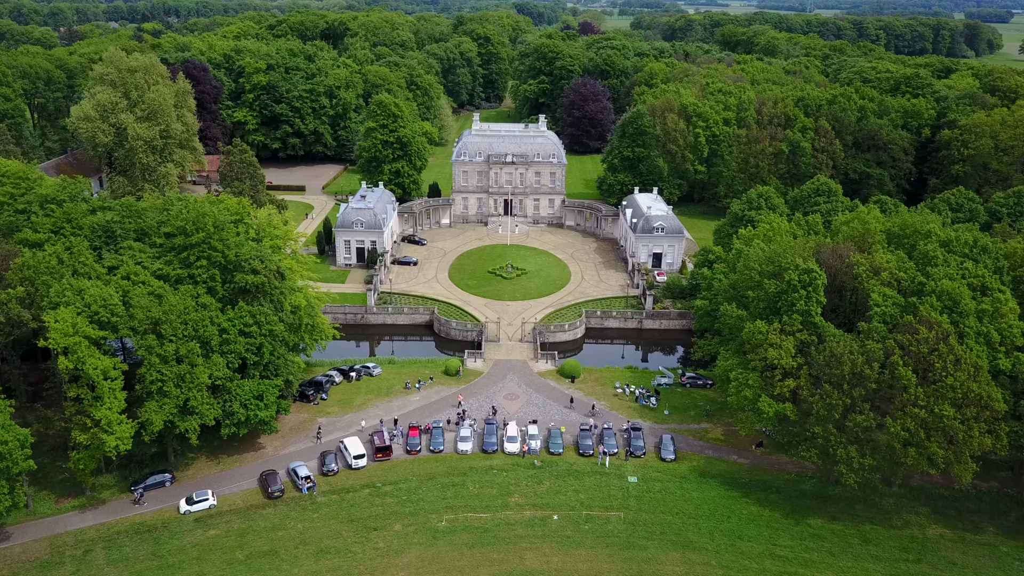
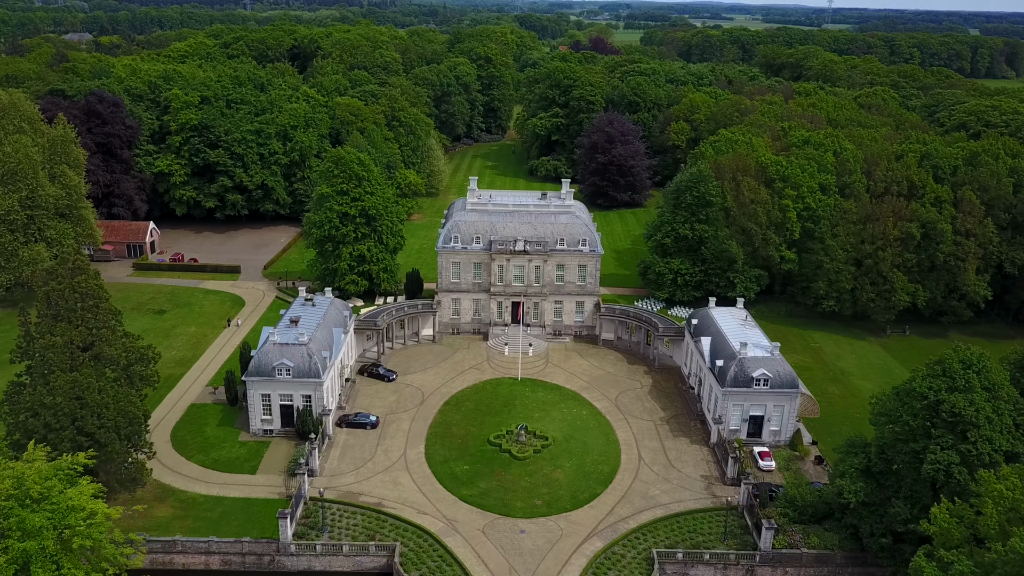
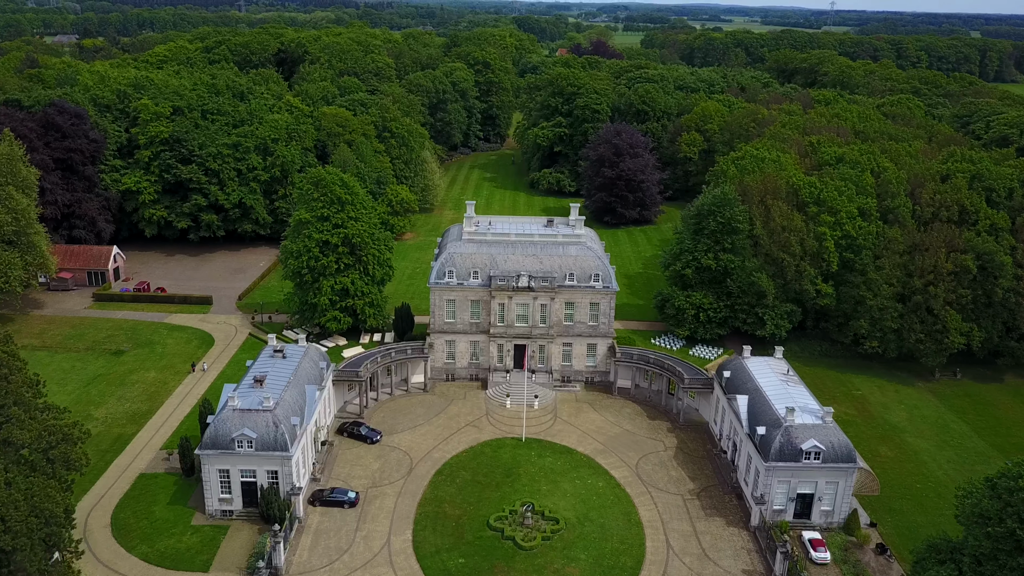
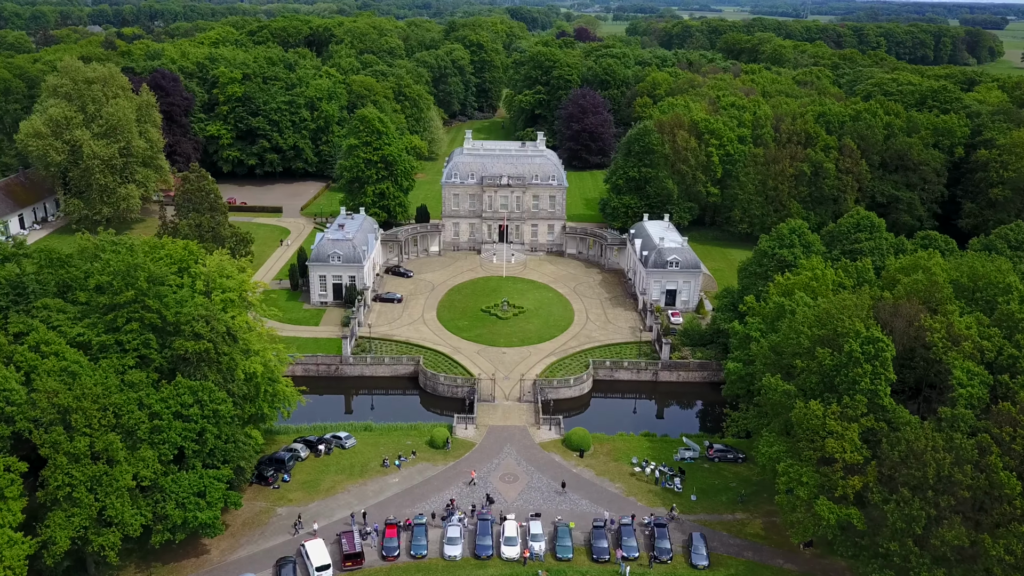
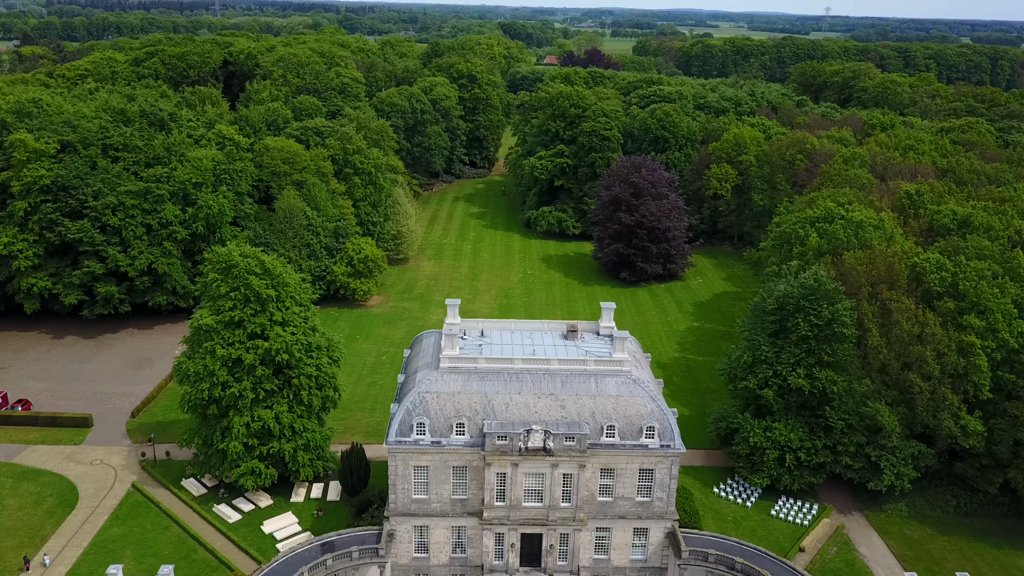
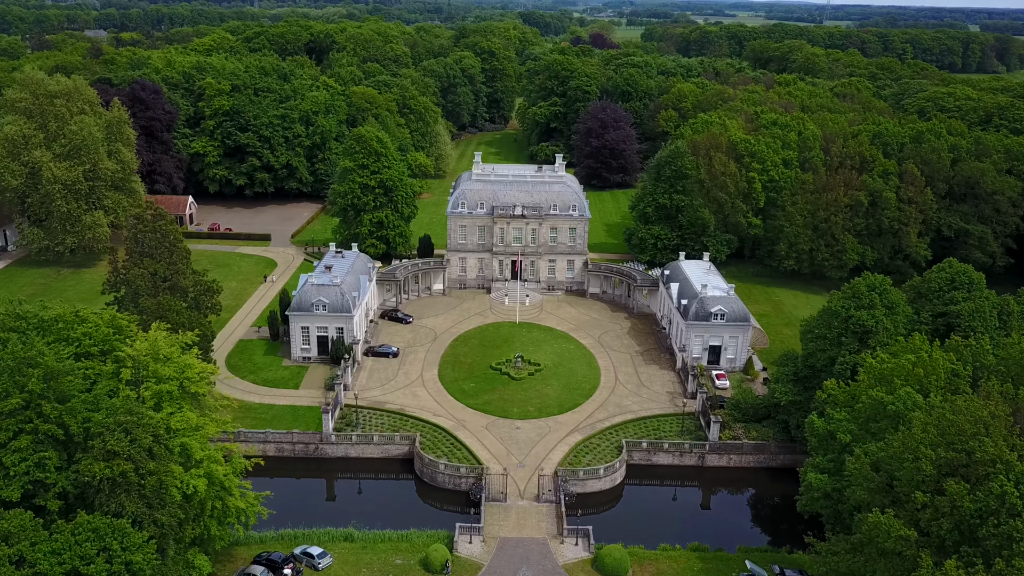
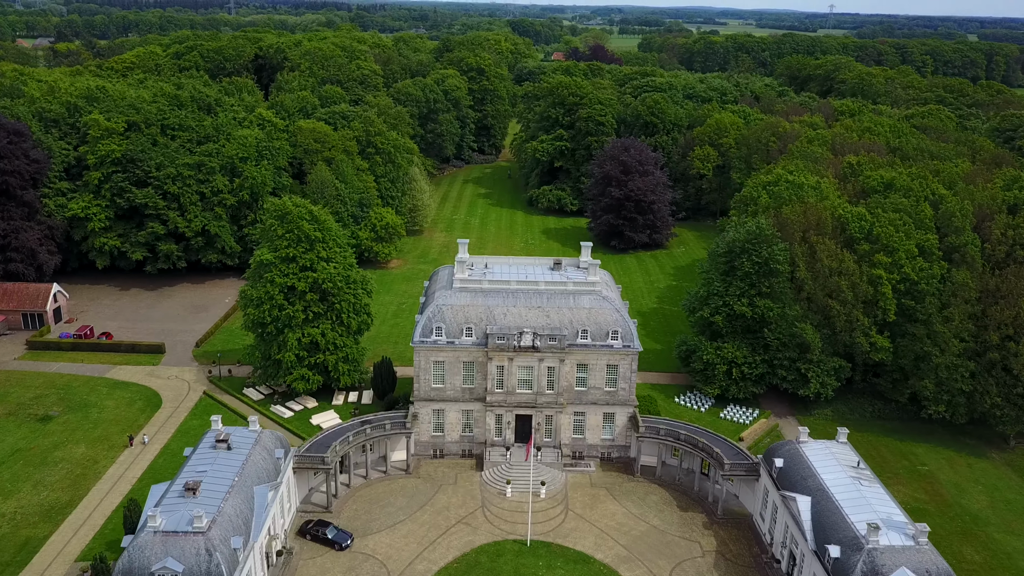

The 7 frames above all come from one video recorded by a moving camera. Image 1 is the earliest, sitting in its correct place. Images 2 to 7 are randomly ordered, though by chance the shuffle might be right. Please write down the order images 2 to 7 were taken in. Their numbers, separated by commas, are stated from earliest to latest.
4, 6, 2, 3, 7, 5
